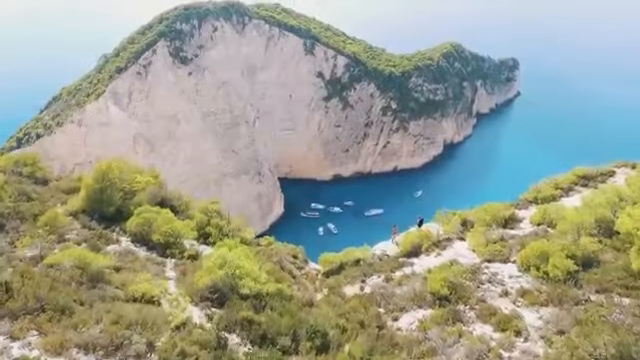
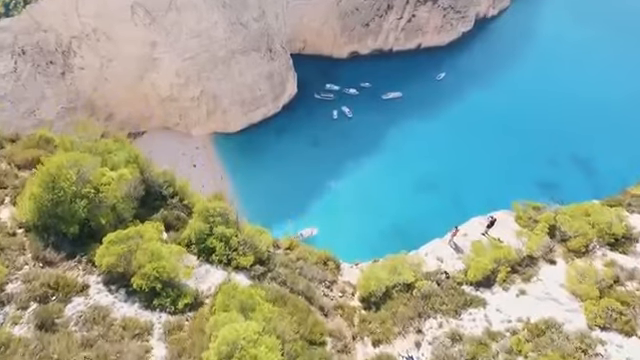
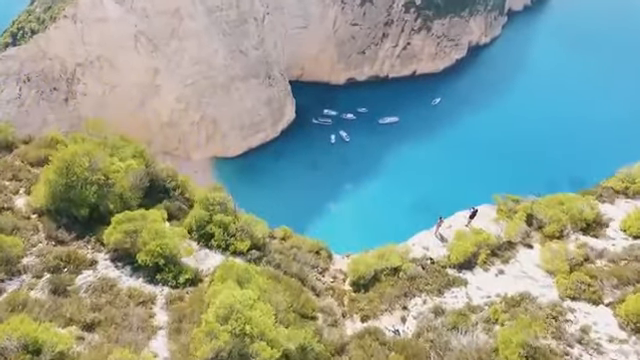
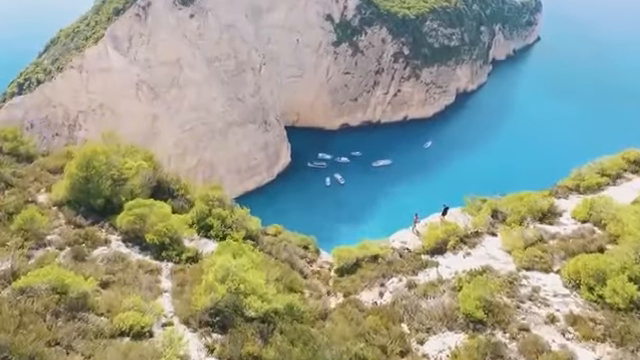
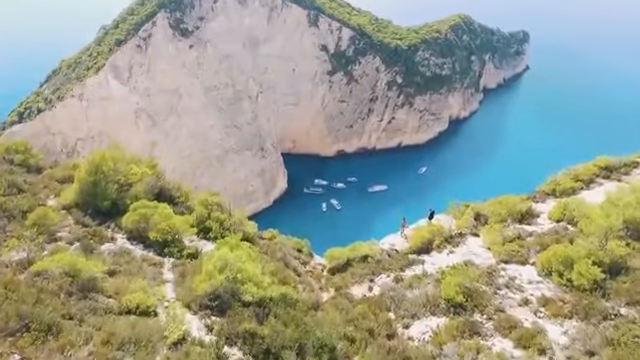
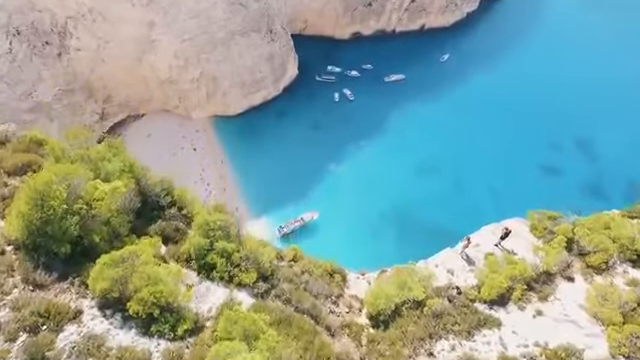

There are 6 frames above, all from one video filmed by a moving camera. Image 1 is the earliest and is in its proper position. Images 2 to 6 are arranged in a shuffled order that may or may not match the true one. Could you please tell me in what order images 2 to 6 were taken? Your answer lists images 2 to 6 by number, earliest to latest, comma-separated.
5, 4, 3, 2, 6
